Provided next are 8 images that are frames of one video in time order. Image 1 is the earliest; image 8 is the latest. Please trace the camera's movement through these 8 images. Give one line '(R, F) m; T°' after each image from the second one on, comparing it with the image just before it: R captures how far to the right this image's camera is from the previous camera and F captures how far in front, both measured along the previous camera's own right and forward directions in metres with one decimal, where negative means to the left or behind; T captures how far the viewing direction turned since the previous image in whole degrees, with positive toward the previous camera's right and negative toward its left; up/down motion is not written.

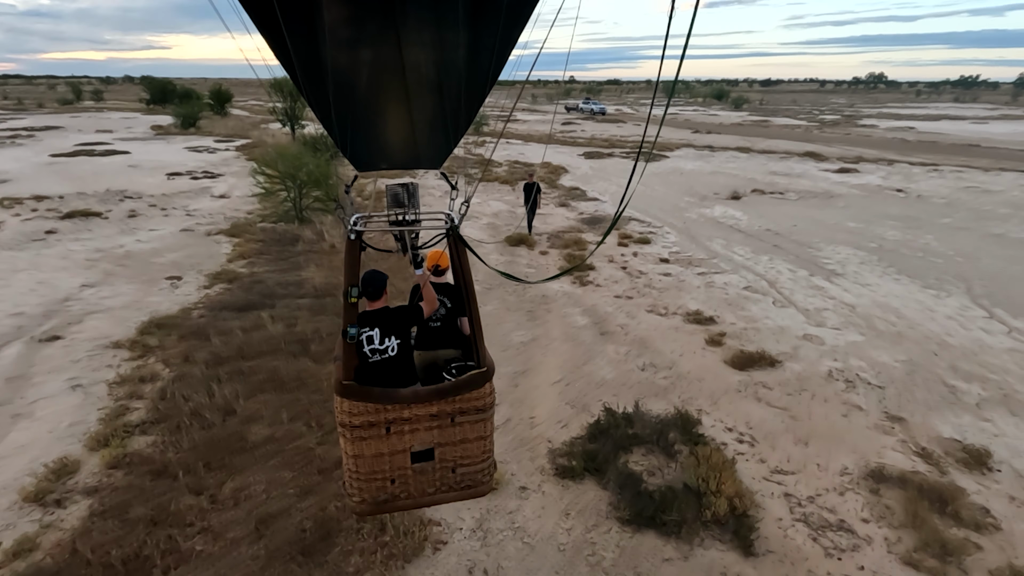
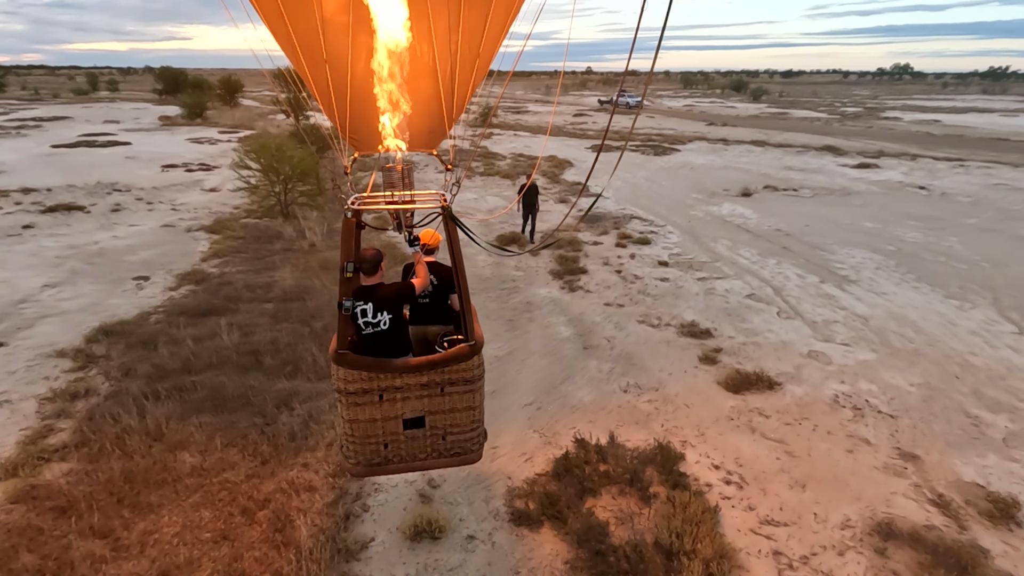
(+0.5, +0.7) m; -1°
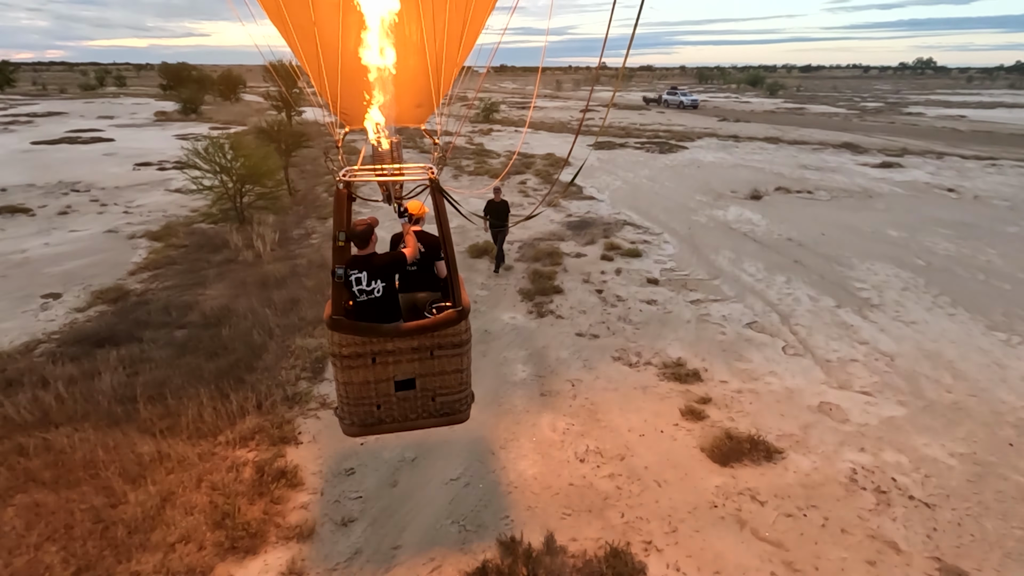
(+0.8, +1.4) m; -1°
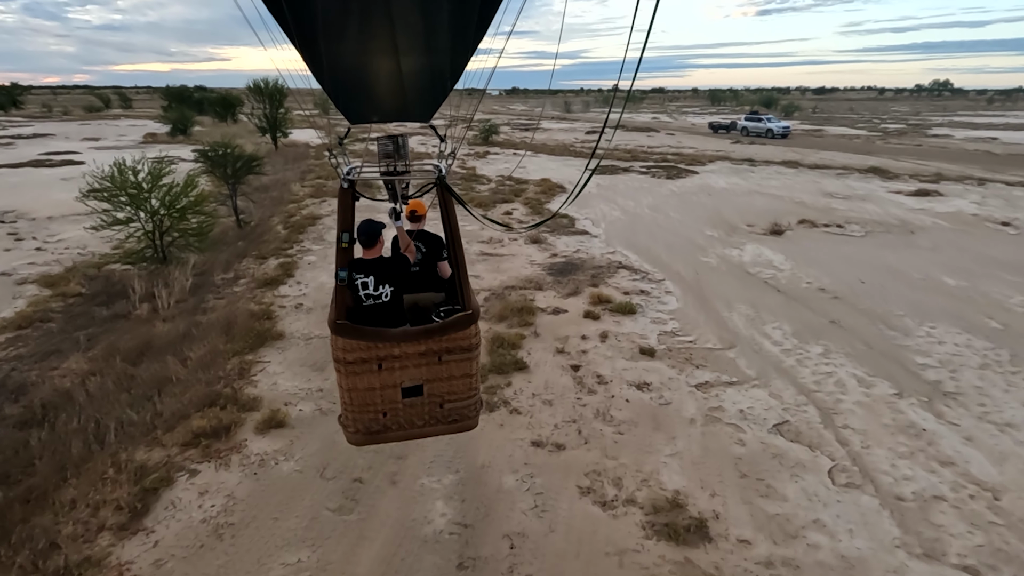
(+0.7, +2.1) m; -1°
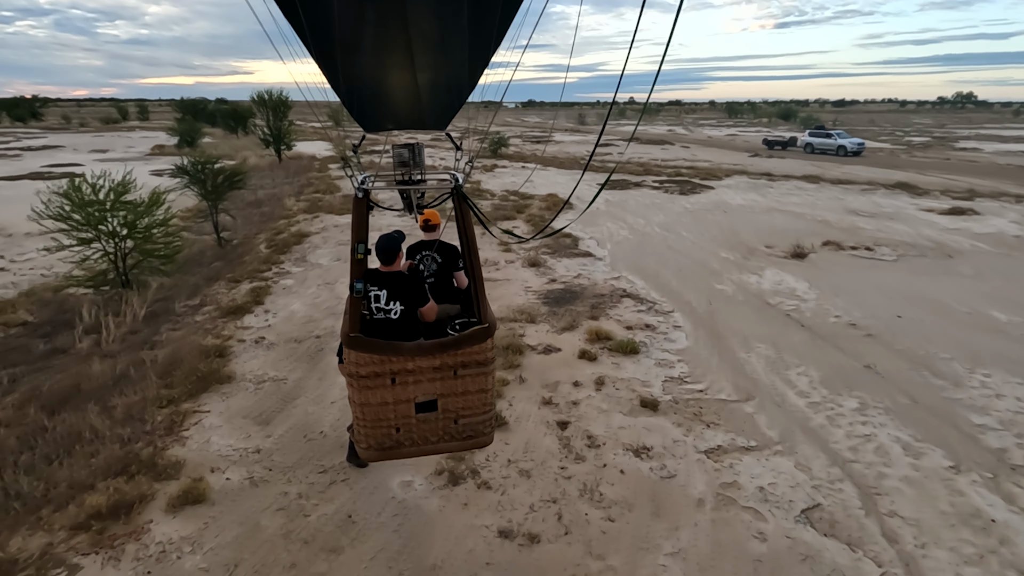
(+0.4, +1.0) m; -1°
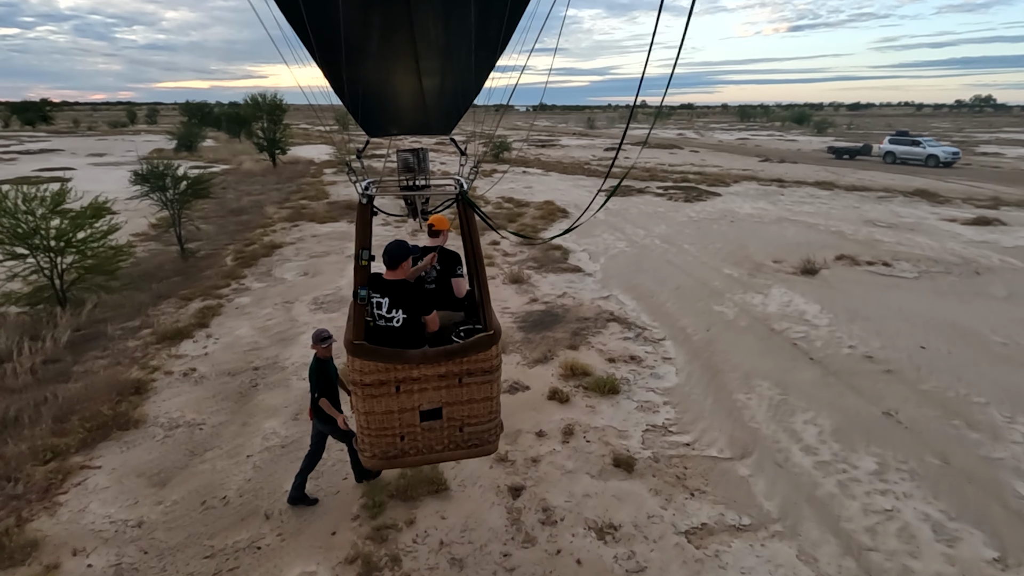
(+0.5, +1.0) m; -1°
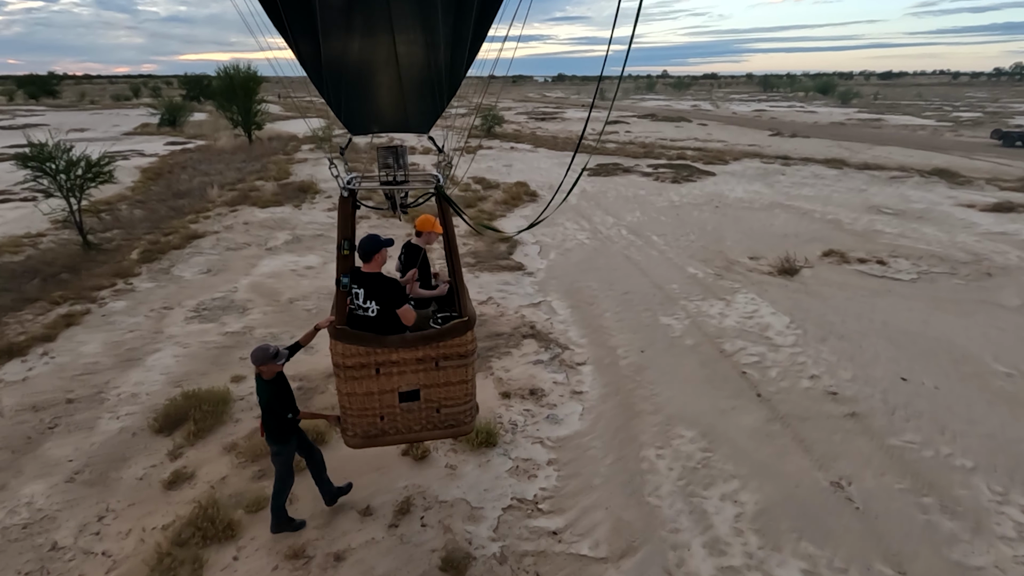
(+1.4, +1.4) m; -2°
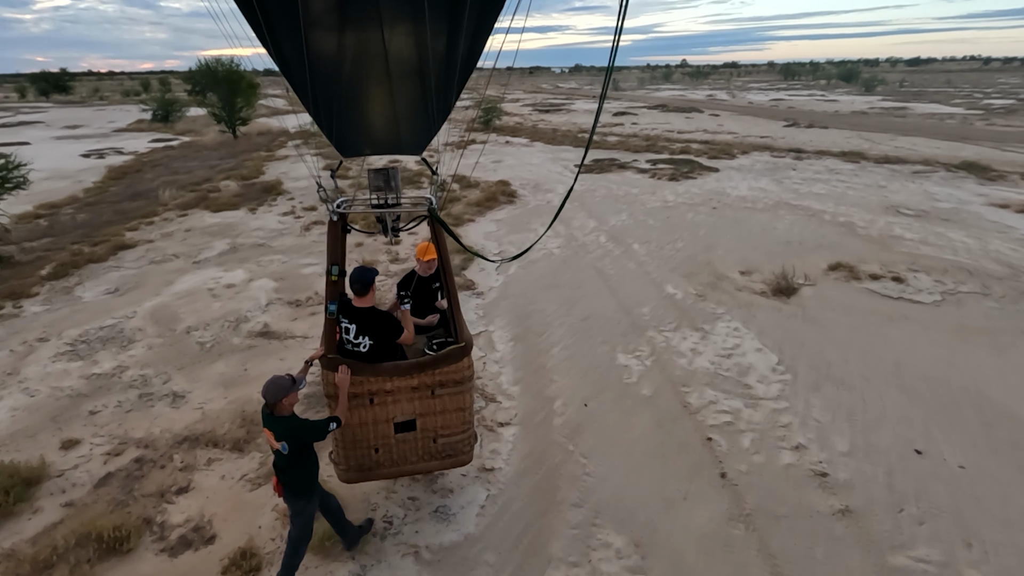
(+1.0, +1.3) m; -2°
